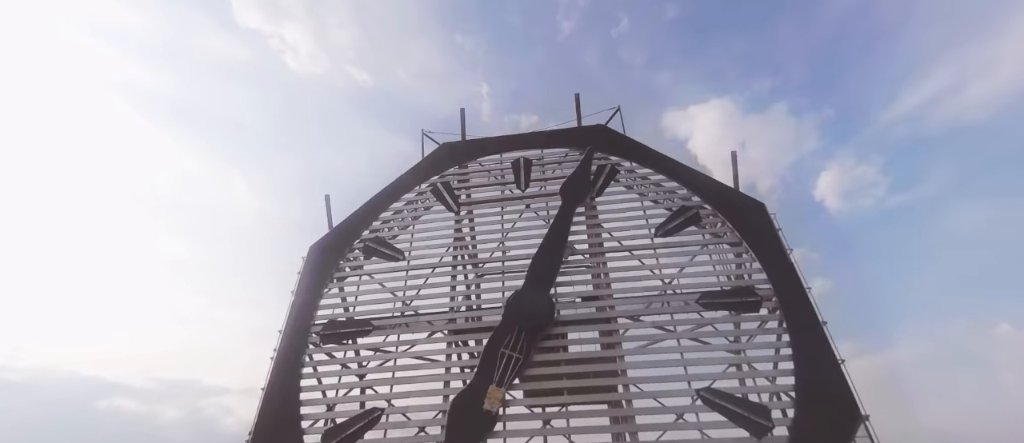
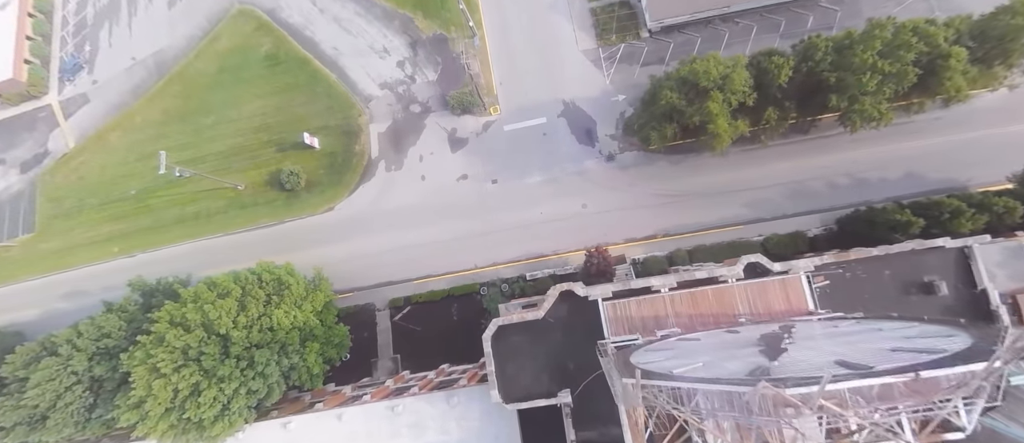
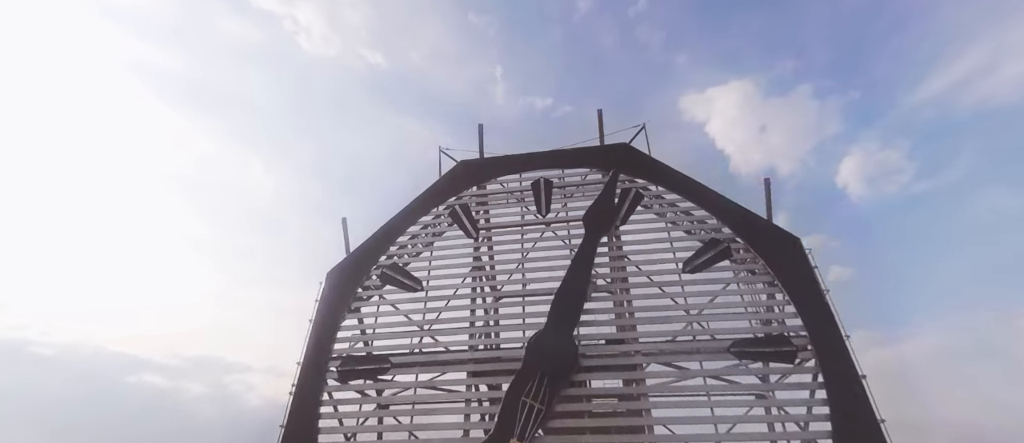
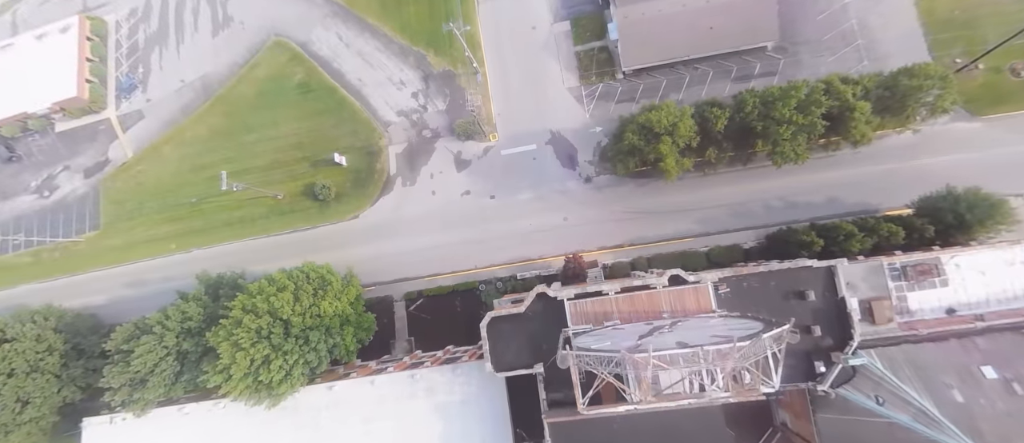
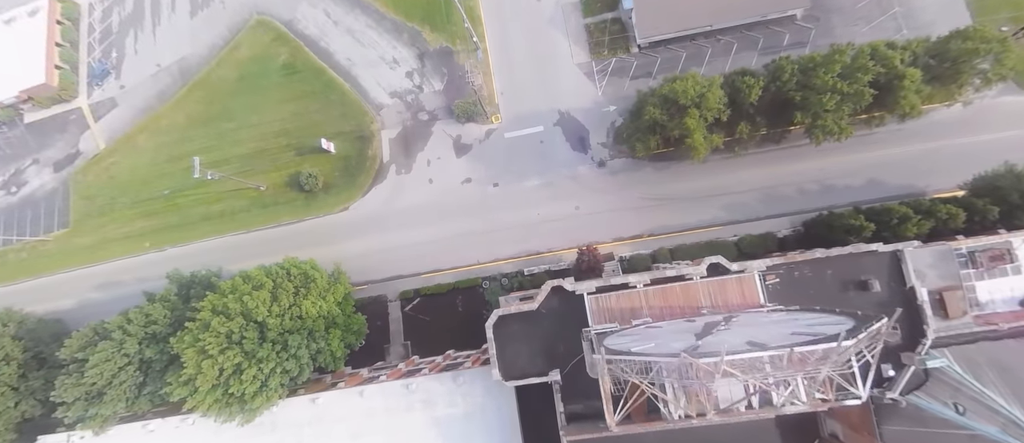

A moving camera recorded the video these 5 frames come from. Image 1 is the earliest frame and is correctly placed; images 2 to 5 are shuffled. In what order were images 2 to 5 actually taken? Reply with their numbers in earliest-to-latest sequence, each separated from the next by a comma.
3, 4, 5, 2
